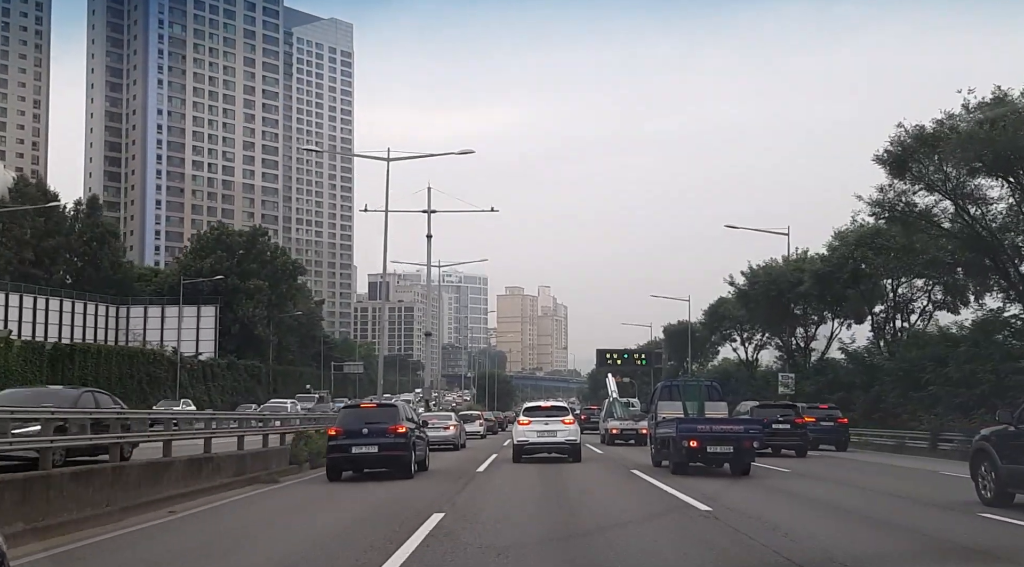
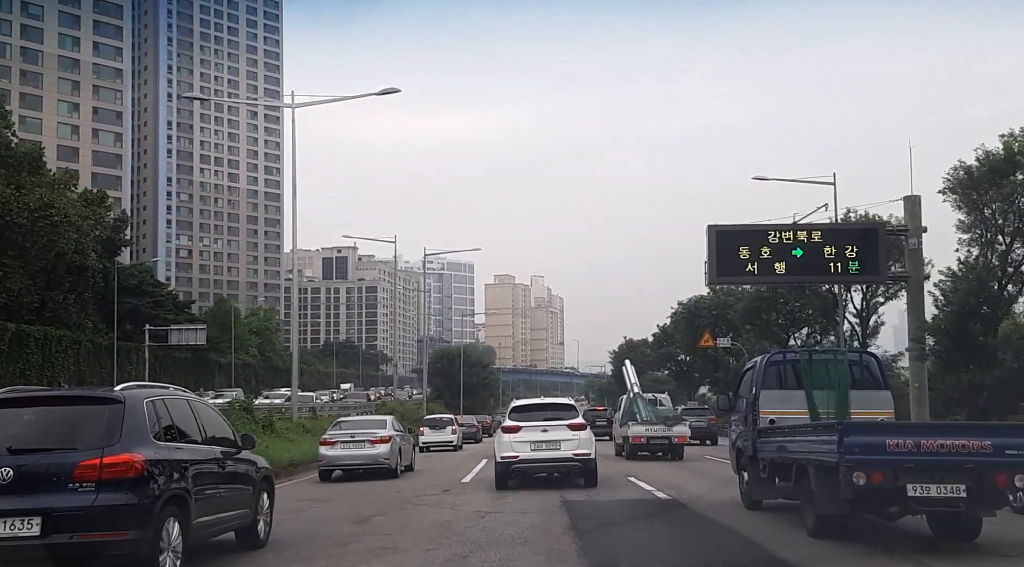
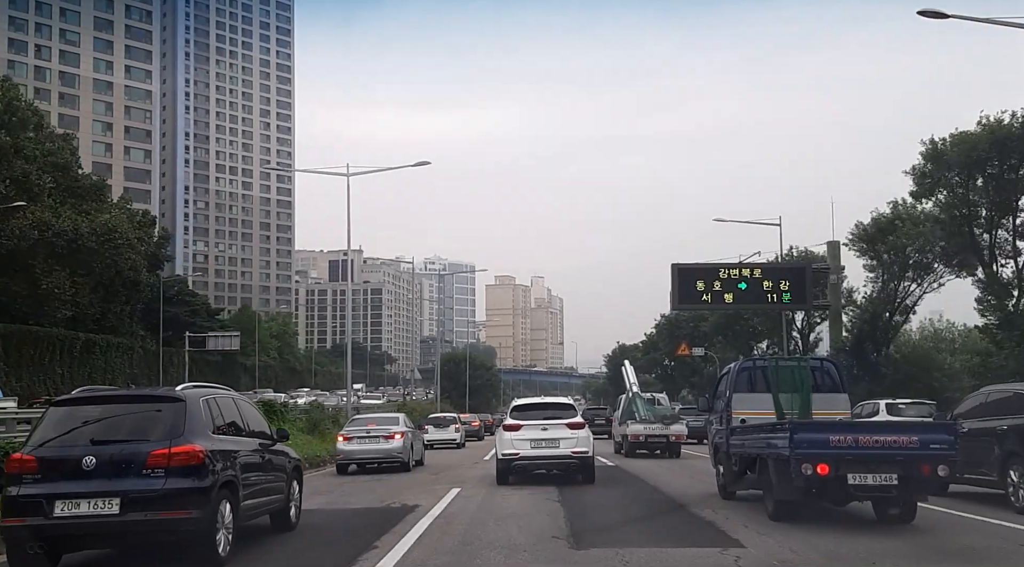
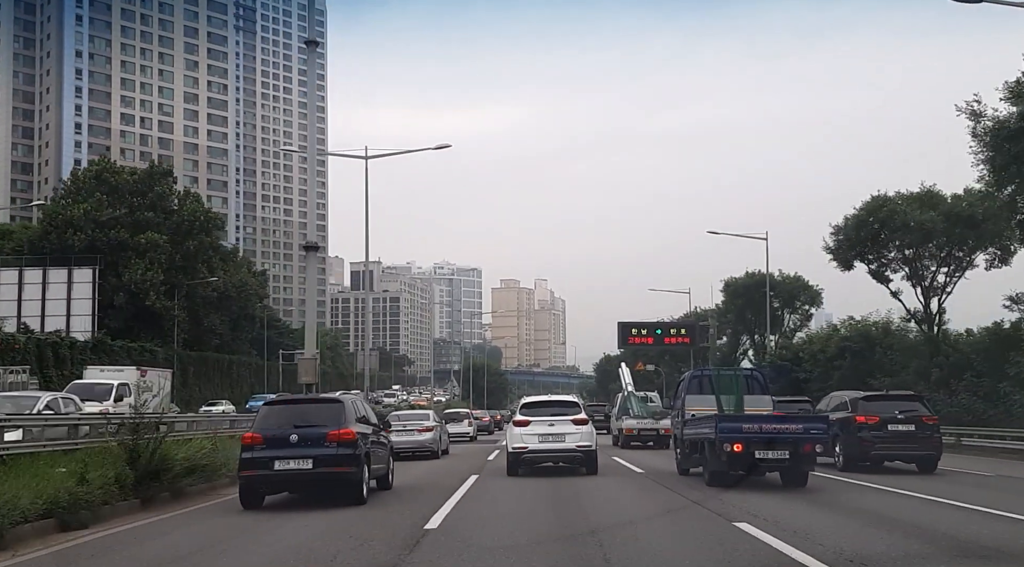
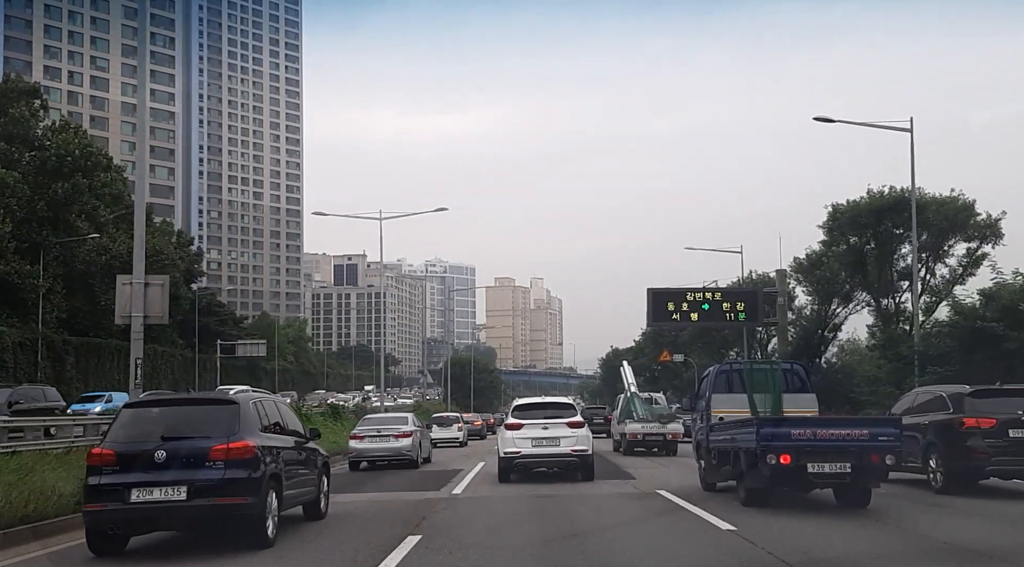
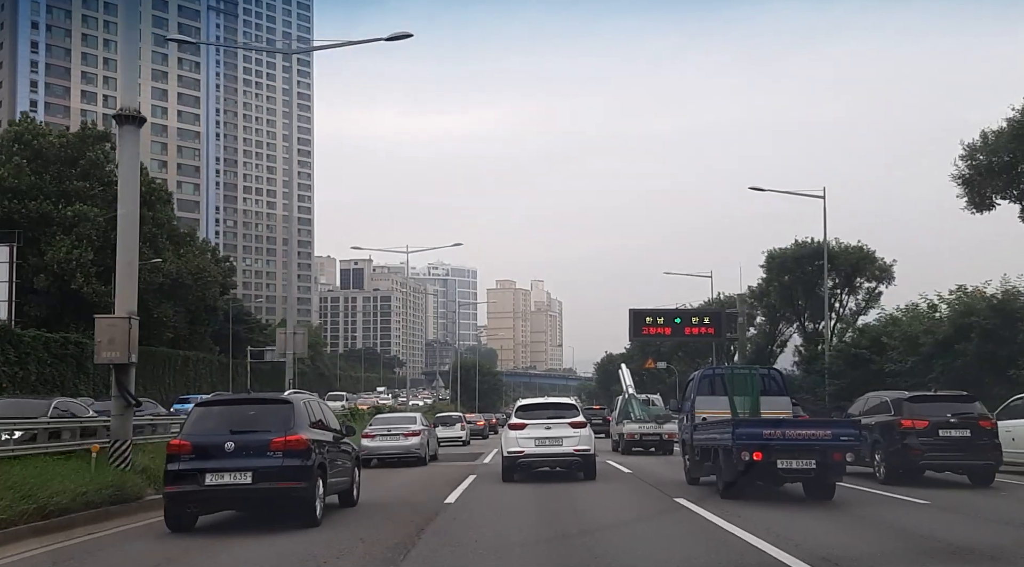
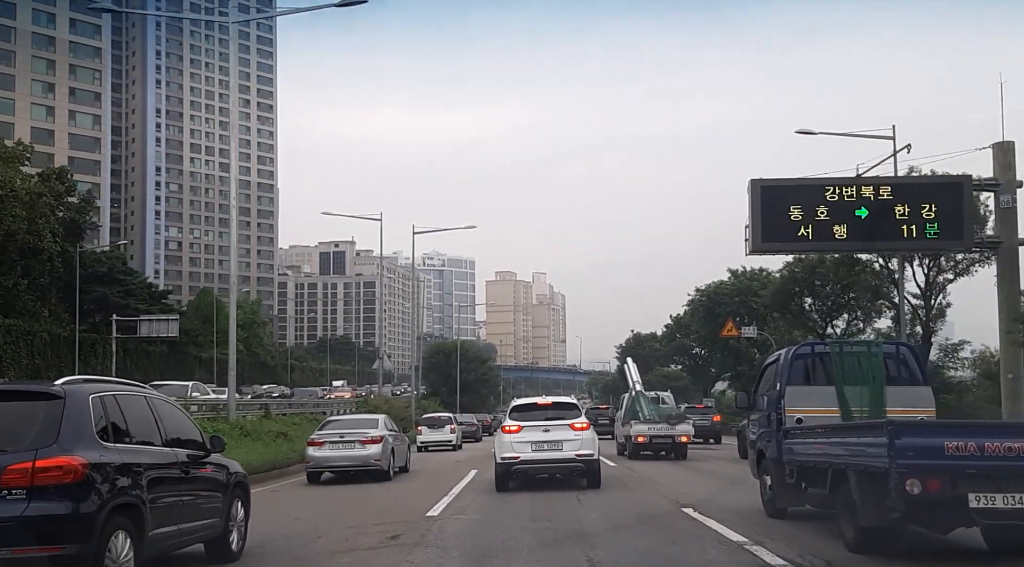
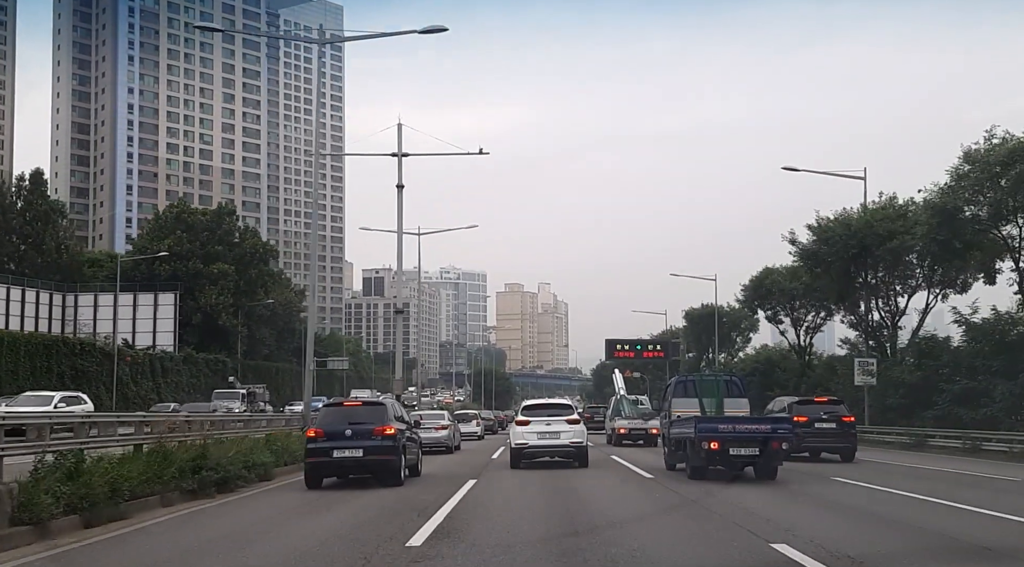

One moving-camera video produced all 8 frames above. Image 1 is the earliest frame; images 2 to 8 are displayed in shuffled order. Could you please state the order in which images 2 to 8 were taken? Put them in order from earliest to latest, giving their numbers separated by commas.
8, 4, 6, 5, 3, 2, 7
